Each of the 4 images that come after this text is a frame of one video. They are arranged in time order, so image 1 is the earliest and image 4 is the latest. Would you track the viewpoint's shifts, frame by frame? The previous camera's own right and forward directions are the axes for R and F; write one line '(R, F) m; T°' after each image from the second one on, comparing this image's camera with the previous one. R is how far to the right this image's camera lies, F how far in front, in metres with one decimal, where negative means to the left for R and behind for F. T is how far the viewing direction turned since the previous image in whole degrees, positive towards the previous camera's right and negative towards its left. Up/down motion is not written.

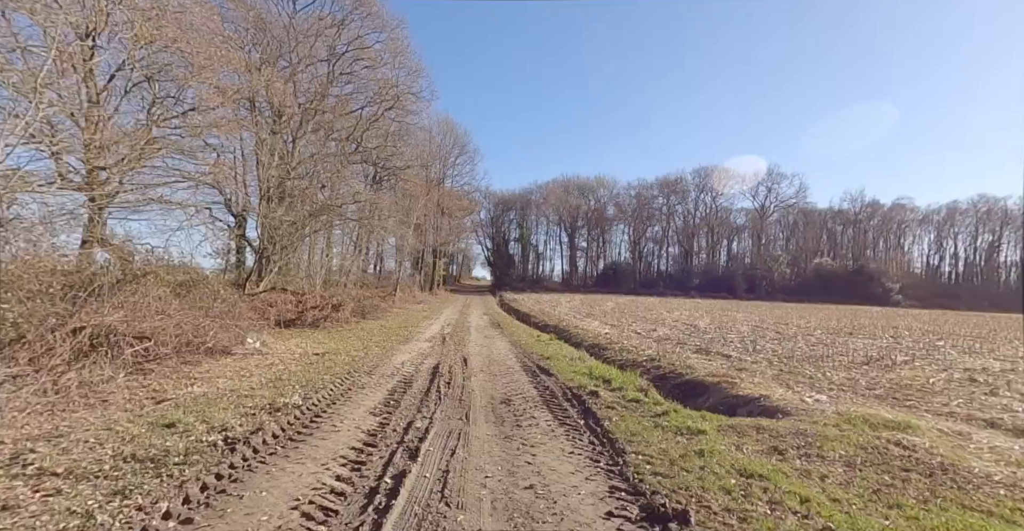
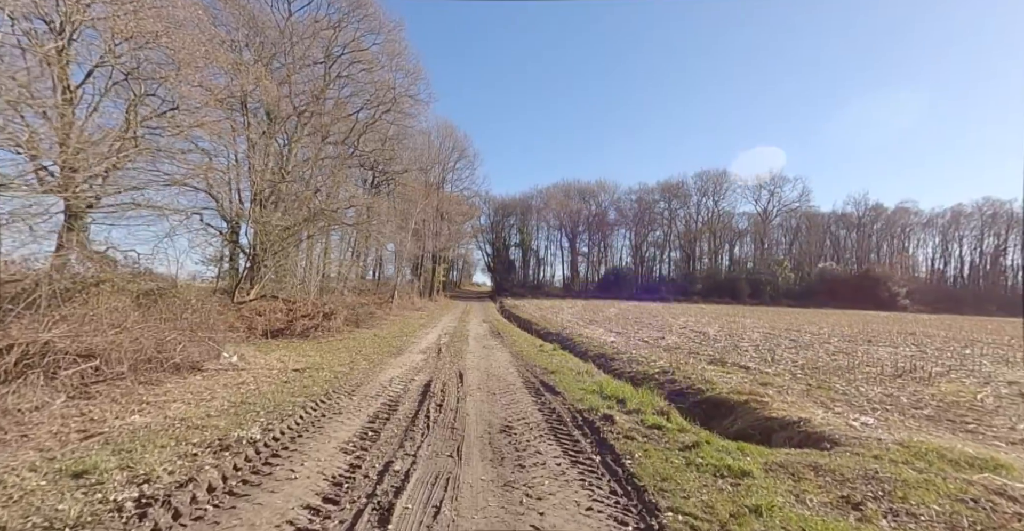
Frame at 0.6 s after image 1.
(0.0, +0.8) m; 0°
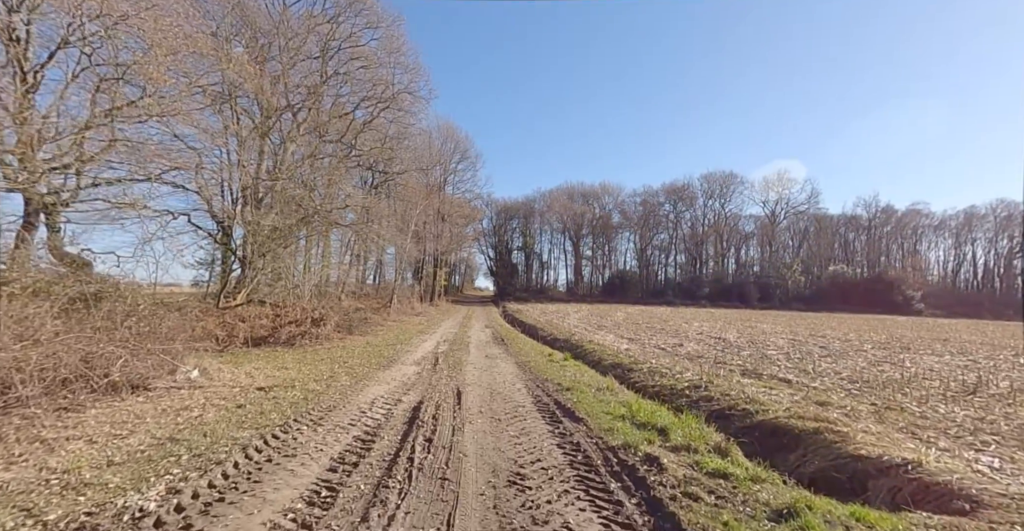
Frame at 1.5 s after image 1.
(-0.1, +1.3) m; 0°
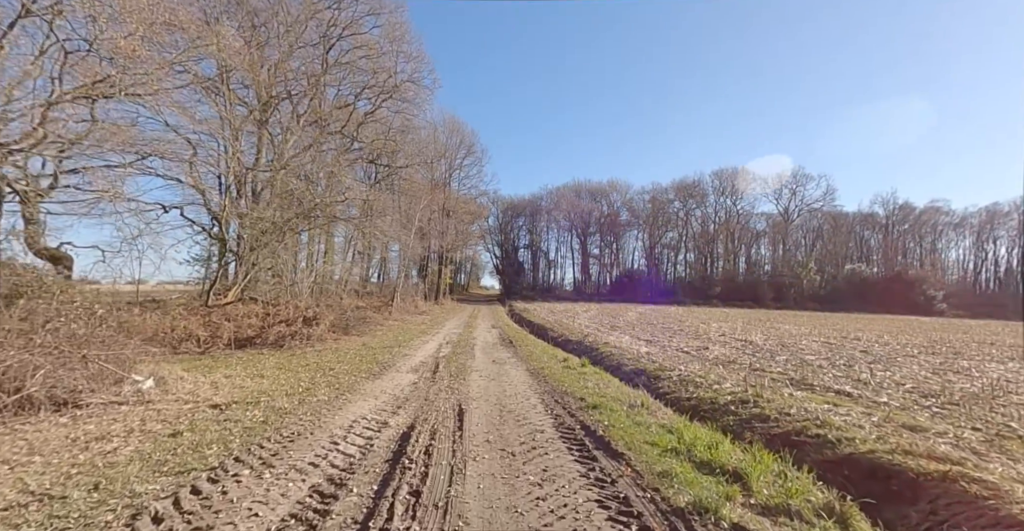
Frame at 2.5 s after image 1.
(-0.1, +1.3) m; -1°
